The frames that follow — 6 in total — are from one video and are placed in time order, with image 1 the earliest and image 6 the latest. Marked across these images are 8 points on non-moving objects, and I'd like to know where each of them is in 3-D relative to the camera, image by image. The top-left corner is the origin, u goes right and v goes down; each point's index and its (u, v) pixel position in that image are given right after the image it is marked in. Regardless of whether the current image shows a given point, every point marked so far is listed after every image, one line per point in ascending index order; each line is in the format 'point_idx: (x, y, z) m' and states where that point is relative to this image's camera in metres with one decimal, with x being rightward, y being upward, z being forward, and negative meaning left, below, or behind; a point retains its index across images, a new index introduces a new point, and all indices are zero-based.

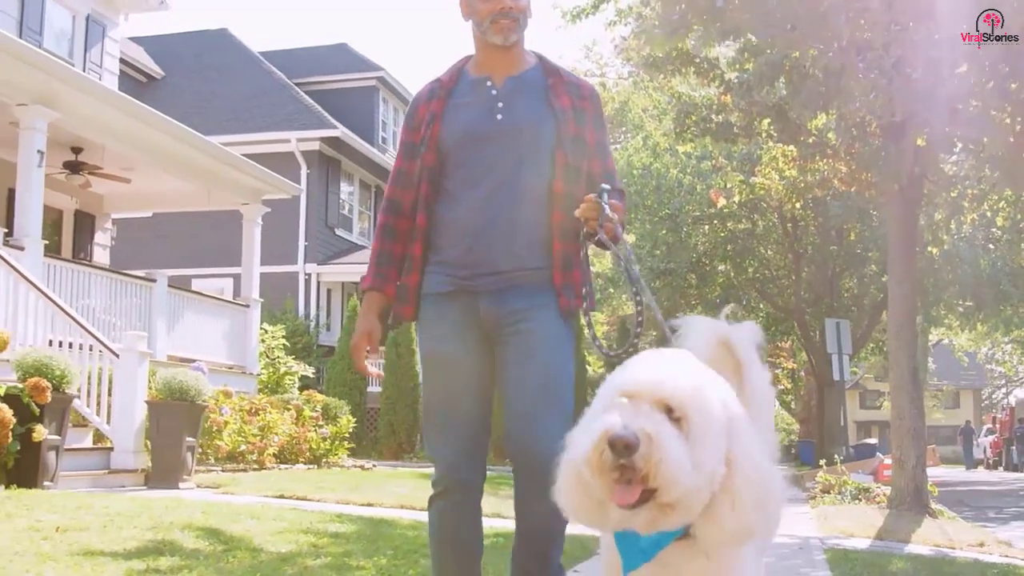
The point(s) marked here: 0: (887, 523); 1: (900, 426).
0: (+2.1, -1.3, +8.3) m
1: (+2.5, -0.9, +9.2) m
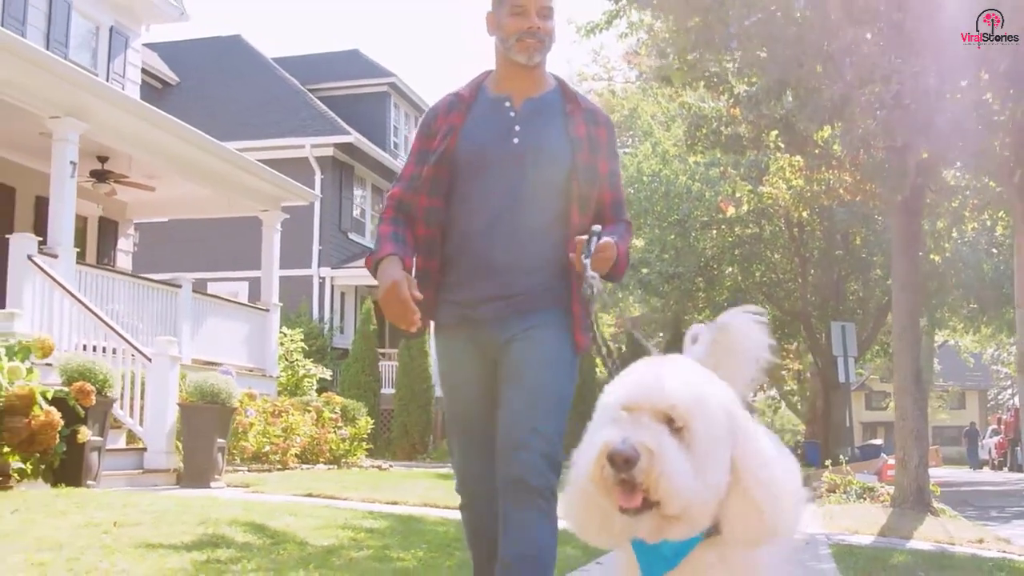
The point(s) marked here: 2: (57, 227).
0: (+2.3, -1.4, +8.7) m
1: (+2.6, -0.9, +9.6) m
2: (-3.5, +0.5, +11.2) m
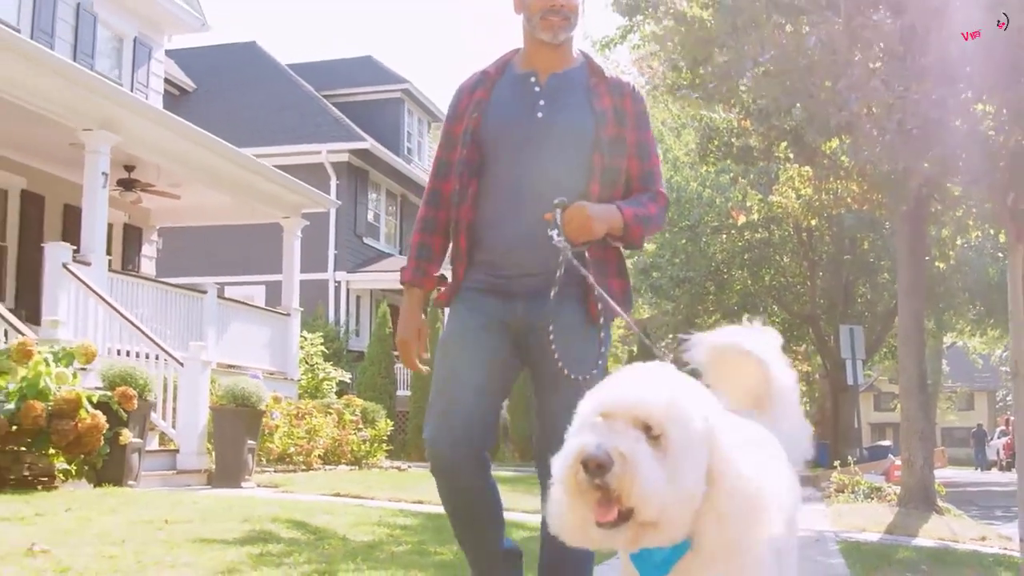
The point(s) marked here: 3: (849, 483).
0: (+2.4, -1.4, +9.0) m
1: (+2.7, -1.0, +9.9) m
2: (-3.4, +0.4, +11.6) m
3: (+2.7, -1.6, +11.6) m
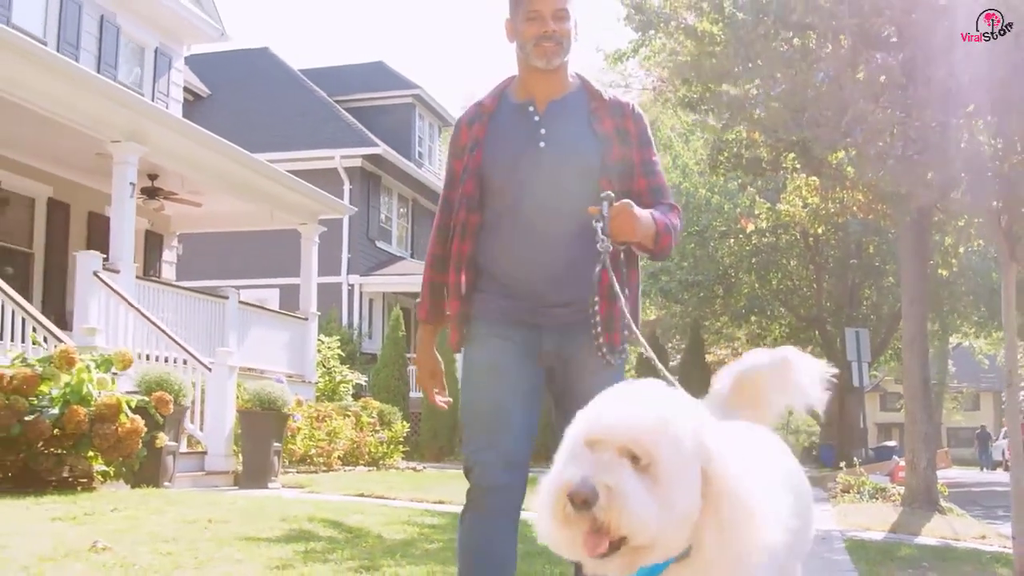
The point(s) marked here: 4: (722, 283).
0: (+2.5, -1.5, +9.4) m
1: (+2.8, -1.0, +10.3) m
2: (-3.2, +0.4, +12.0) m
3: (+2.8, -1.6, +12.0) m
4: (+2.7, +0.1, +18.5) m
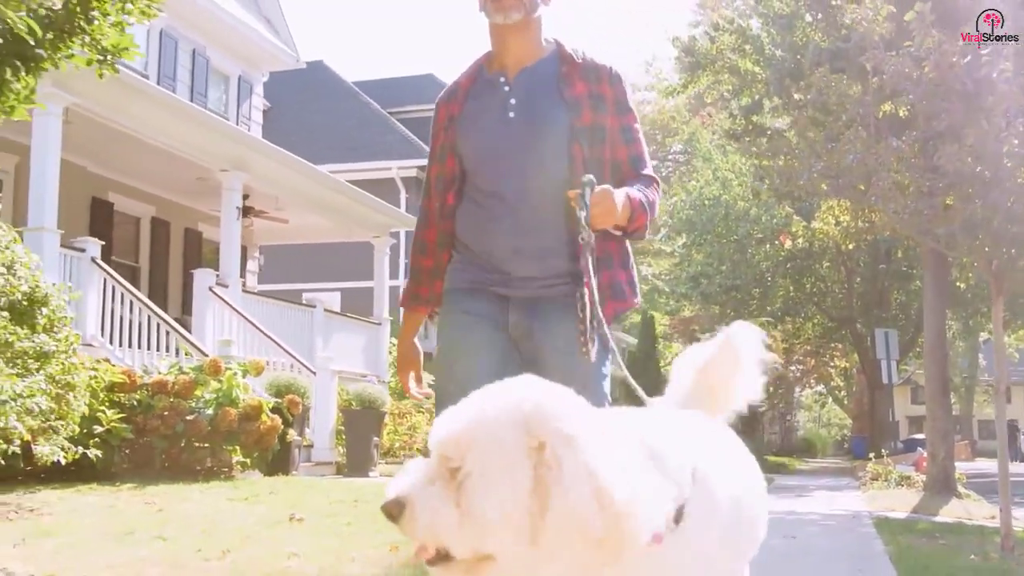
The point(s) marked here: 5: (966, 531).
0: (+3.0, -1.6, +10.8) m
1: (+3.4, -1.1, +11.7) m
2: (-2.7, +0.2, +13.5) m
3: (+3.4, -1.7, +13.4) m
4: (+3.4, 0.0, +20.0) m
5: (+2.6, -1.4, +8.3) m
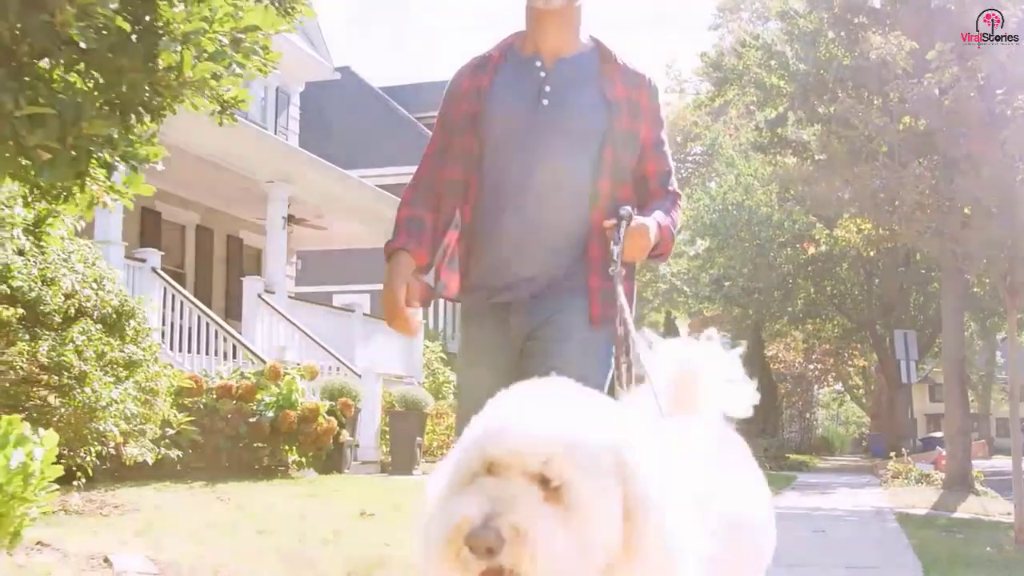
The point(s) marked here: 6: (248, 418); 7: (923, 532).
0: (+3.3, -1.6, +11.4) m
1: (+3.7, -1.2, +12.3) m
2: (-2.3, +0.2, +14.2) m
3: (+3.8, -1.8, +14.0) m
4: (+3.8, 0.0, +20.5) m
5: (+2.9, -1.5, +8.9) m
6: (-1.8, -0.9, +9.8) m
7: (+2.4, -1.4, +8.4) m
